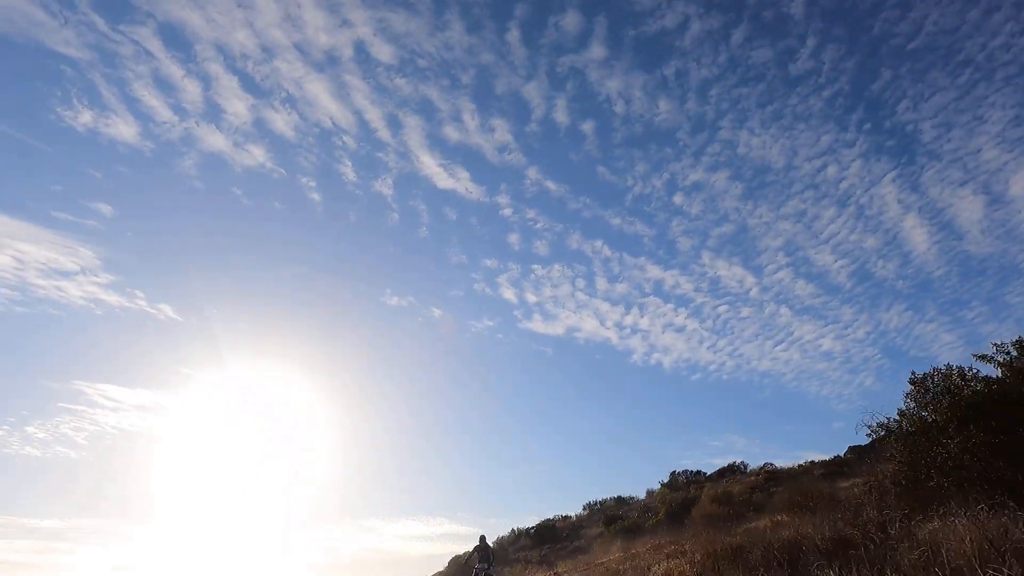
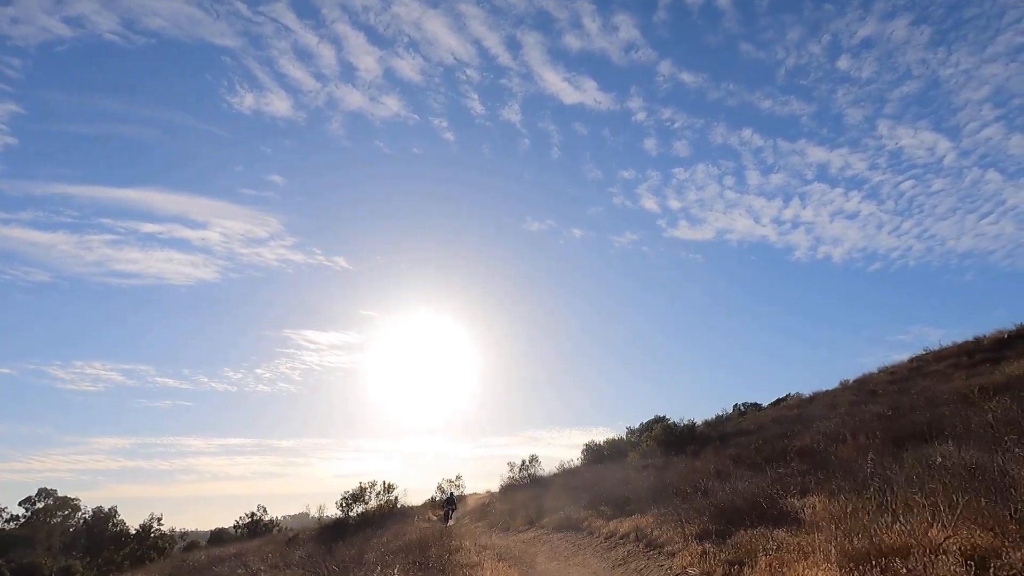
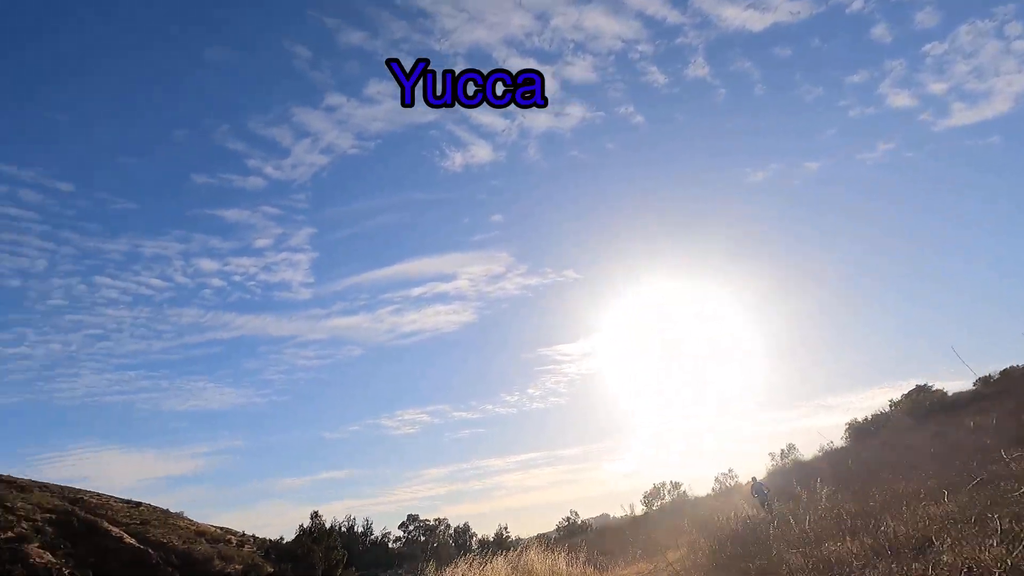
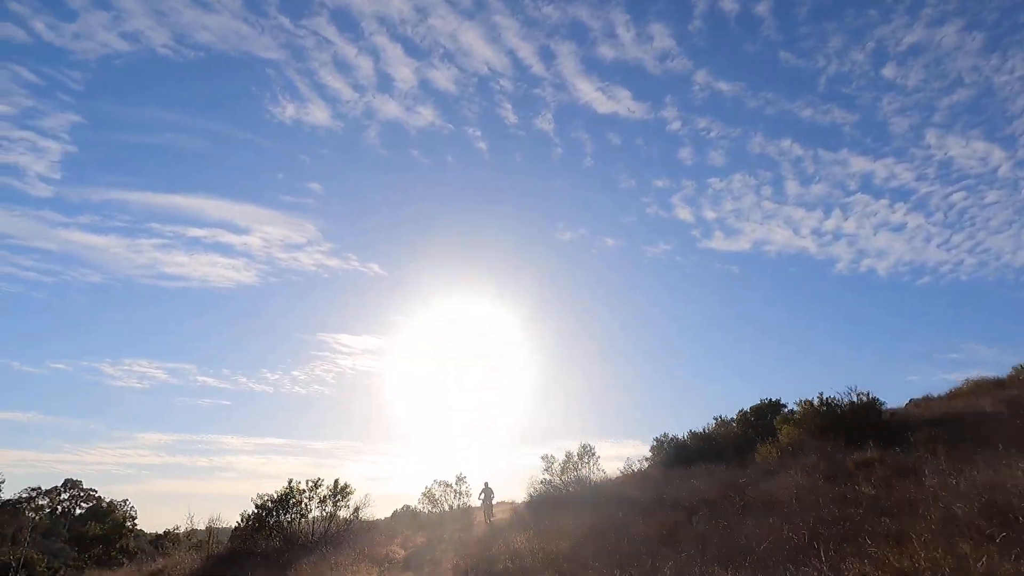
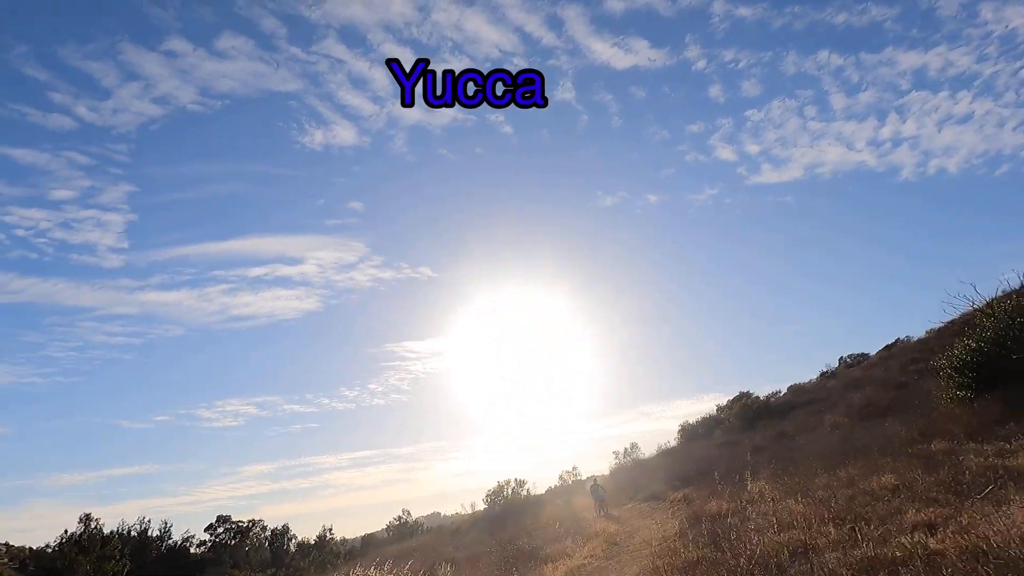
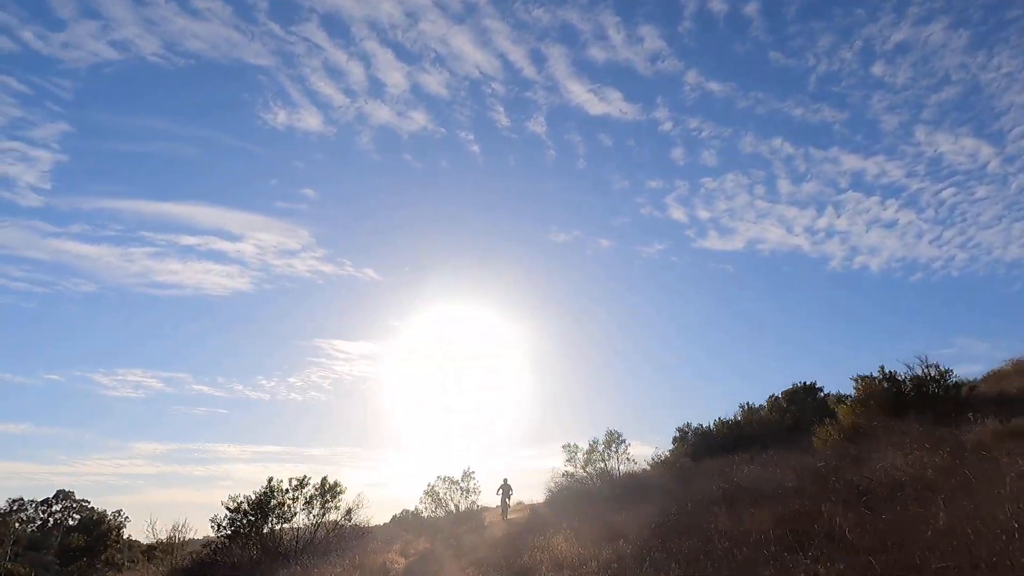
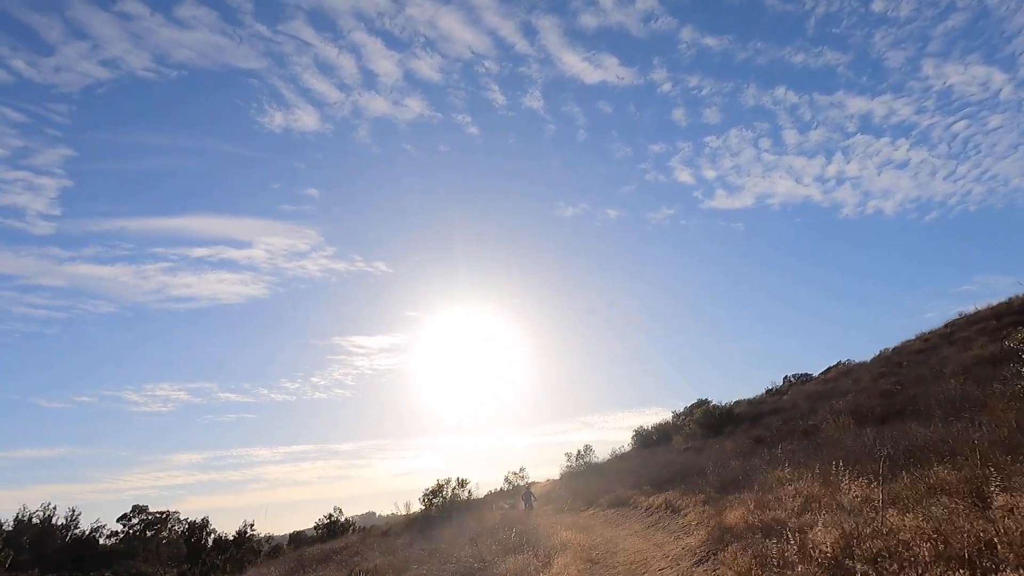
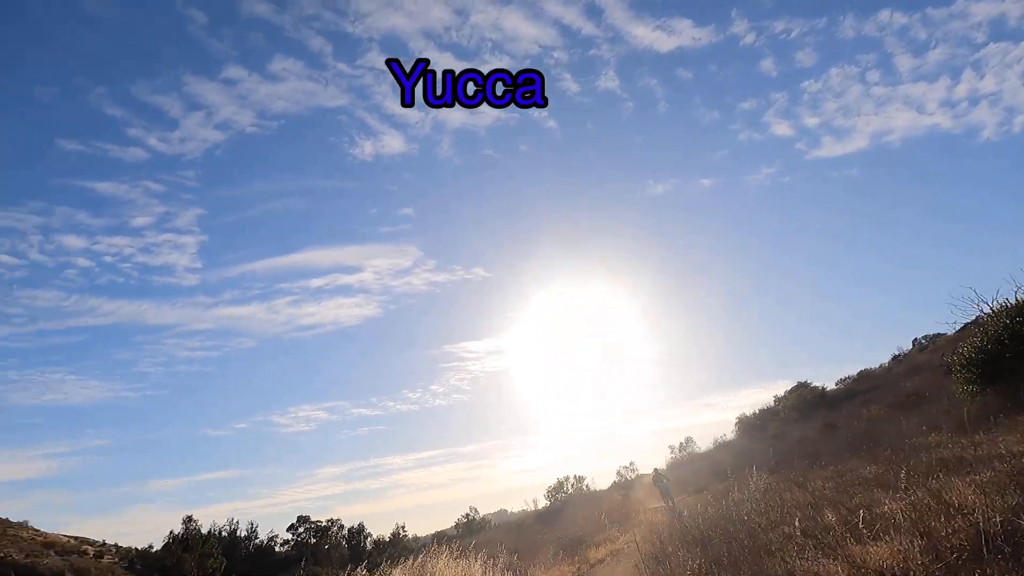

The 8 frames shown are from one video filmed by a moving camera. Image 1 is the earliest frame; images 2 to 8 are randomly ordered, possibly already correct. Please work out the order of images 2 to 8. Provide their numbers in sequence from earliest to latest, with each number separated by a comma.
6, 4, 2, 7, 5, 8, 3
